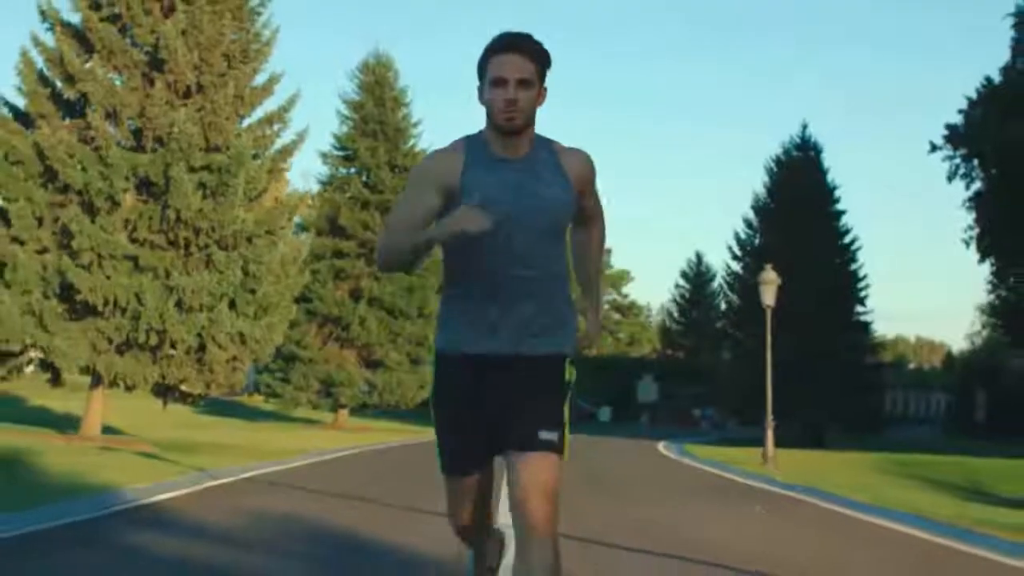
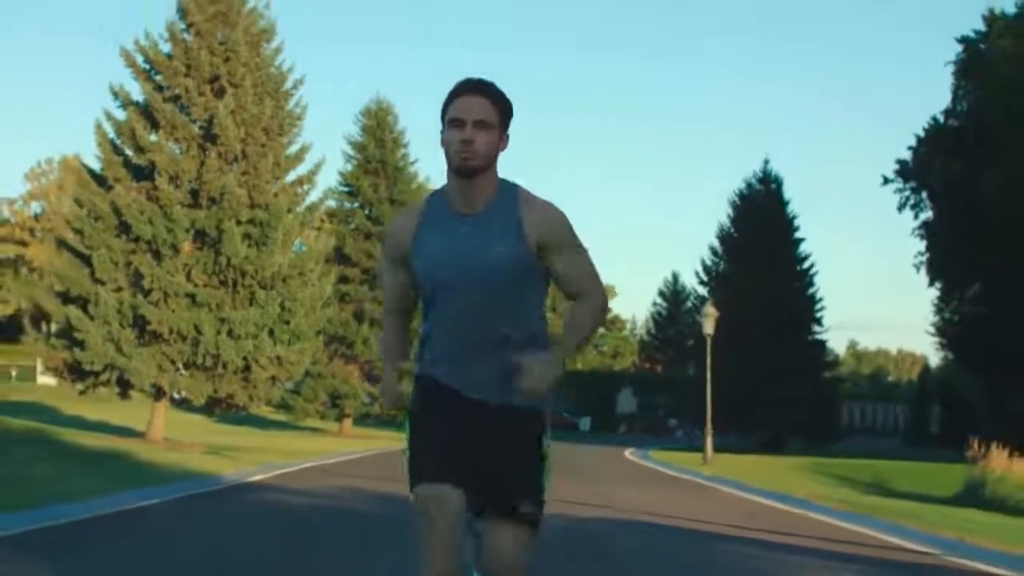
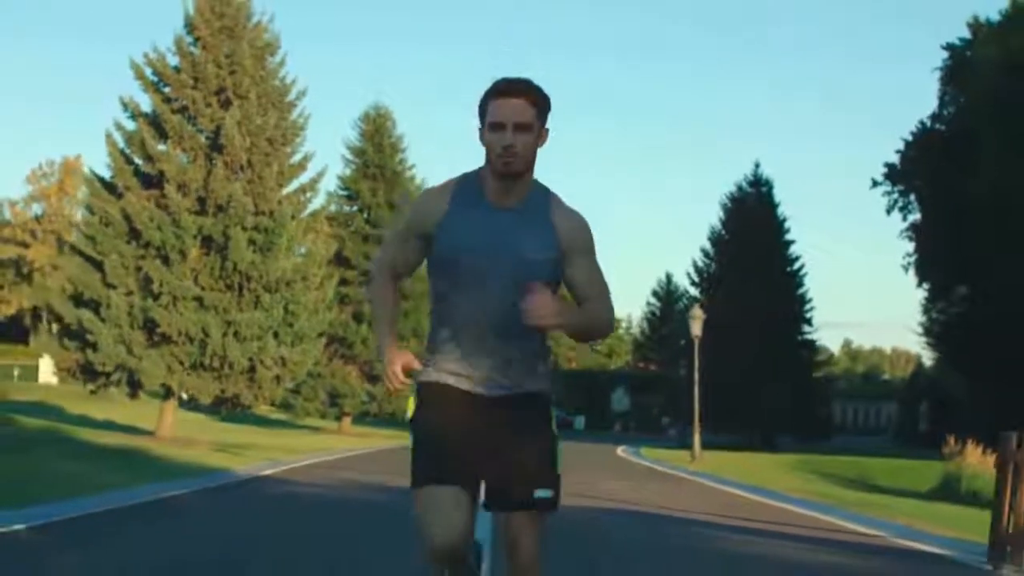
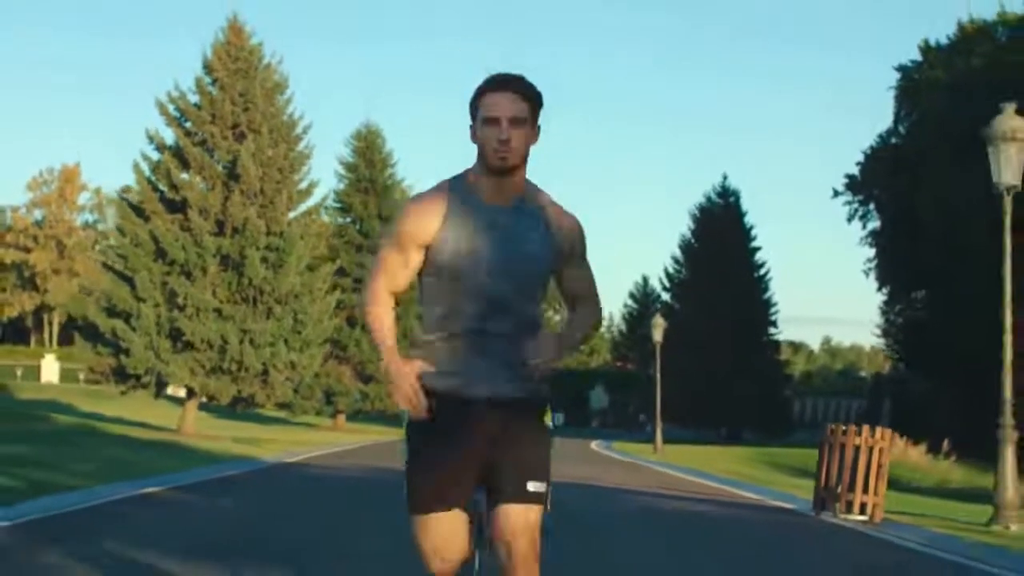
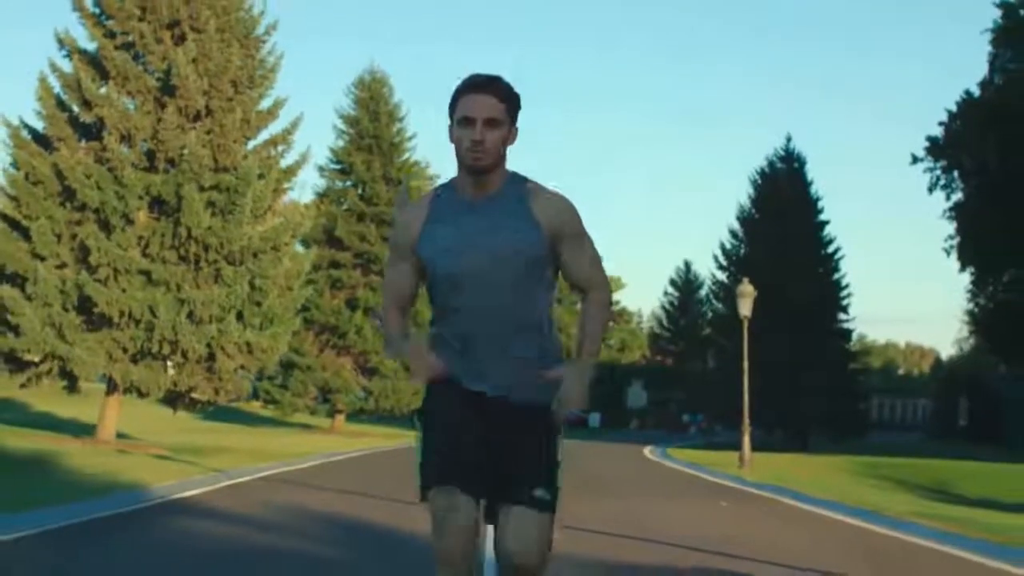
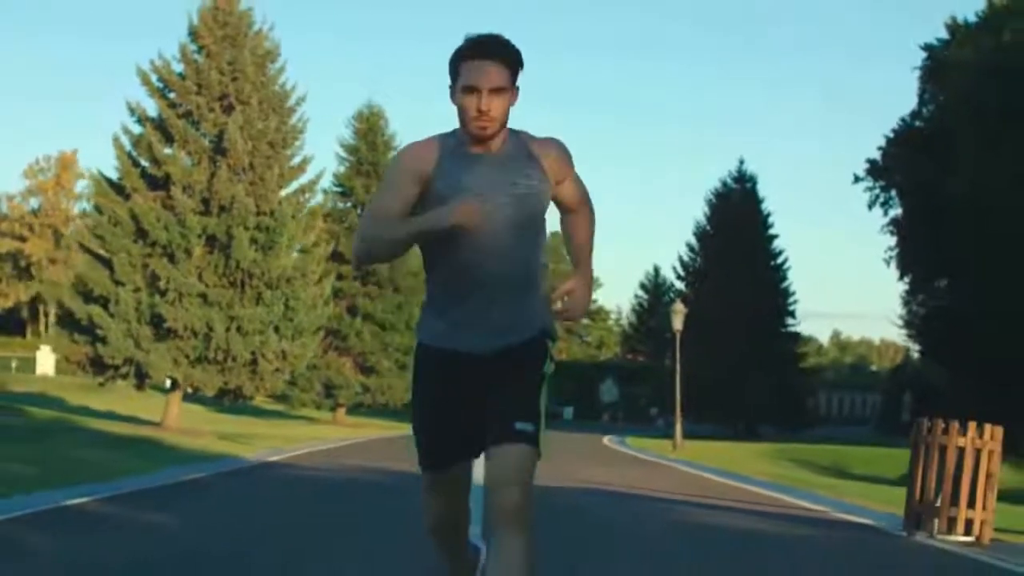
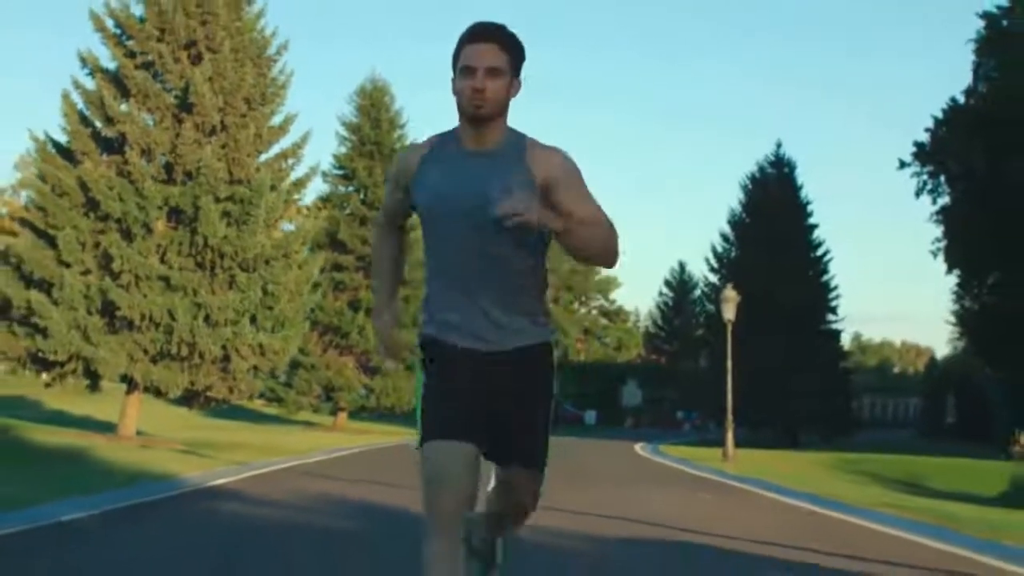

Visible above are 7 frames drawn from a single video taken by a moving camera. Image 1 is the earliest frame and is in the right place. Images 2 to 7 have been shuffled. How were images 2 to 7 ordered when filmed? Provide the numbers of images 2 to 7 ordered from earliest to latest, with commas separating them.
5, 7, 2, 3, 6, 4
